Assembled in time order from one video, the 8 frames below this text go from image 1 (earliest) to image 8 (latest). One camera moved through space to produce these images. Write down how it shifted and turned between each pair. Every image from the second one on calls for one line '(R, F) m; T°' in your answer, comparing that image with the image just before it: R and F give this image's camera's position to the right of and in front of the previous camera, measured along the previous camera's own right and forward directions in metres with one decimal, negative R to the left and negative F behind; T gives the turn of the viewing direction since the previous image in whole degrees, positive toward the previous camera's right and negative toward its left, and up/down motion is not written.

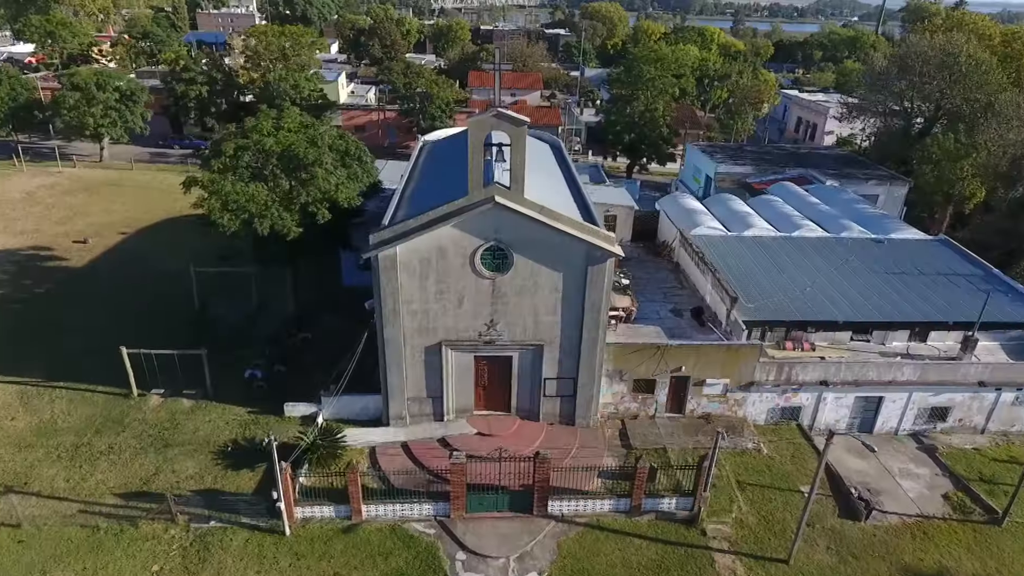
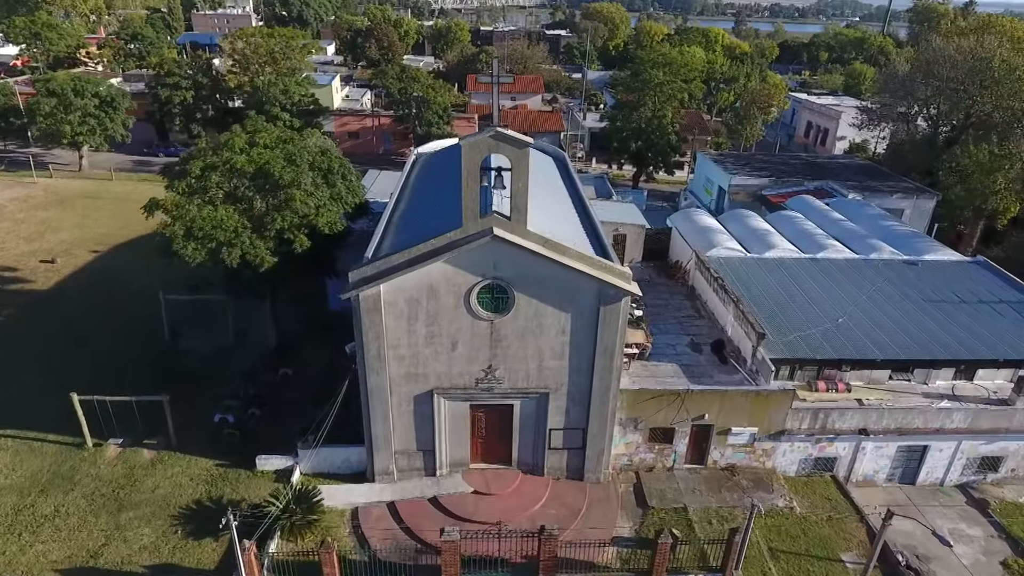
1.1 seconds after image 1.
(0.0, +1.9) m; 0°
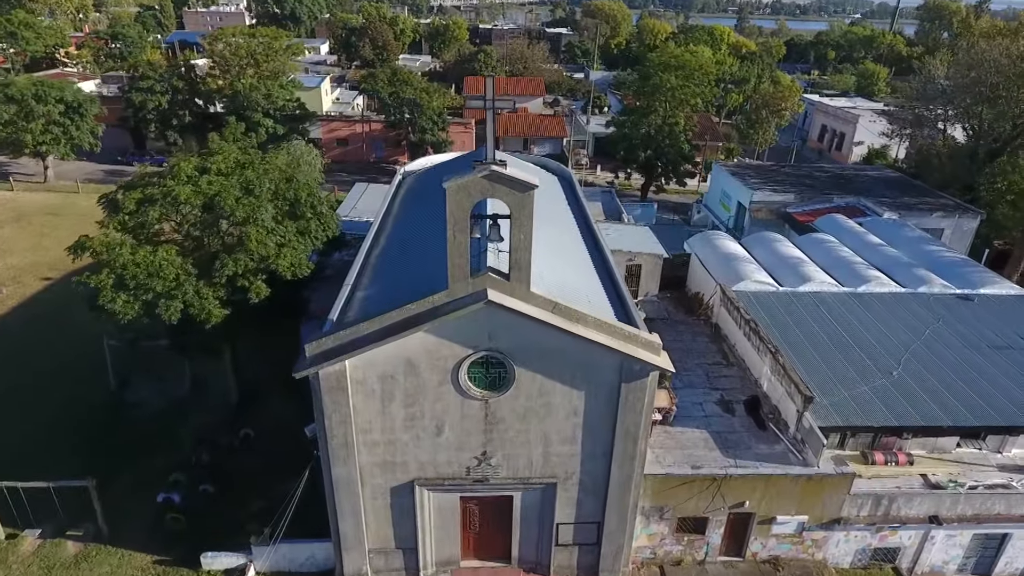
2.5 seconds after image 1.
(0.0, +2.6) m; 0°
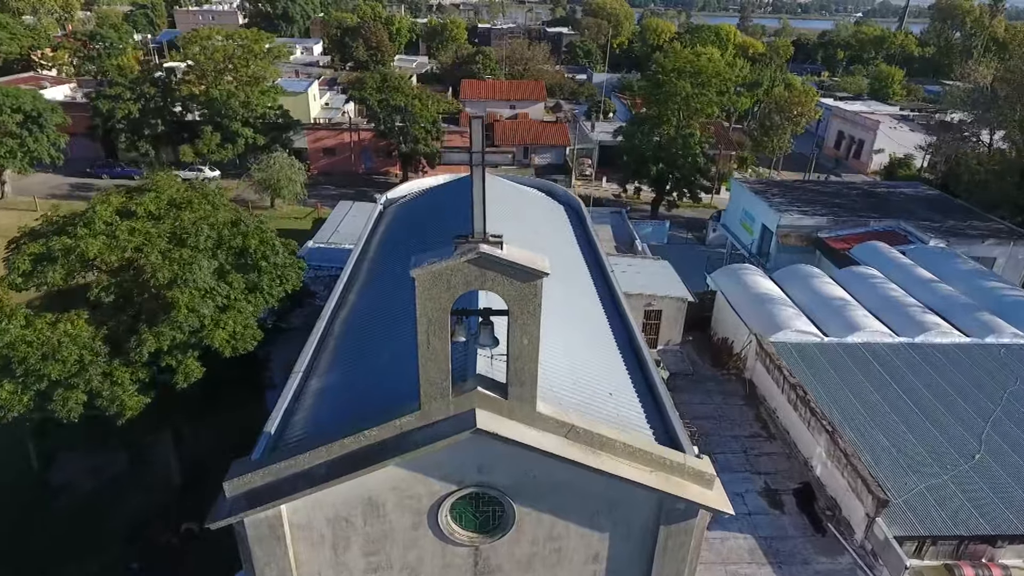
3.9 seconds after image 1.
(0.0, +2.8) m; 0°
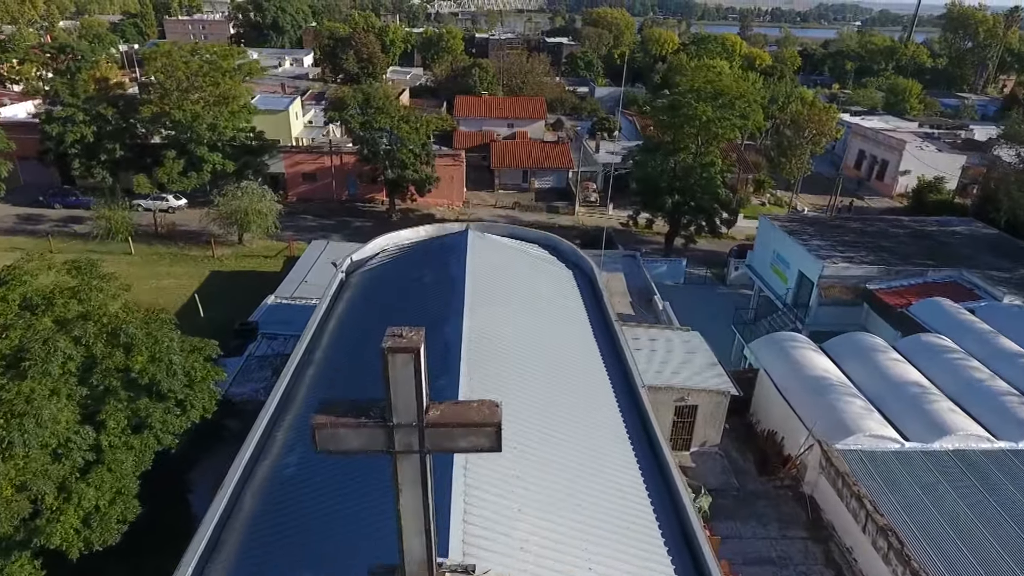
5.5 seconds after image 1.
(+0.1, +3.5) m; 0°
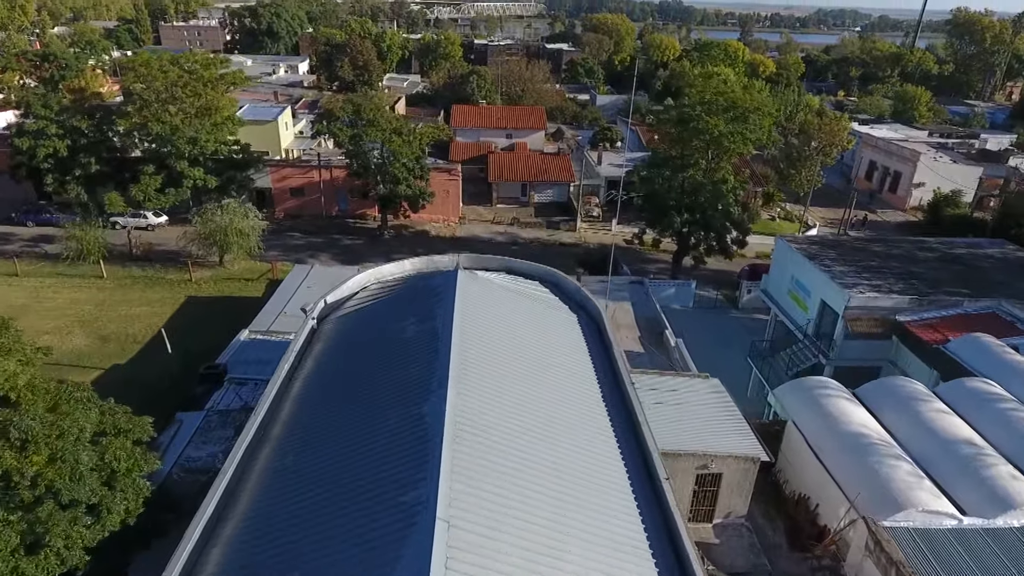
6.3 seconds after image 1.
(+0.1, +1.7) m; 0°
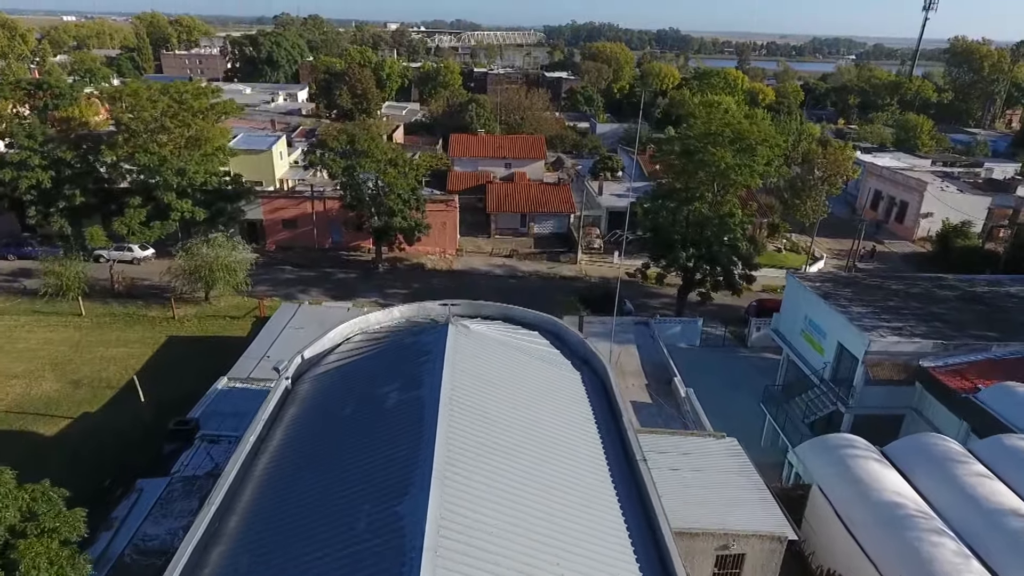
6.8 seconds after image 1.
(+0.1, +1.1) m; 0°
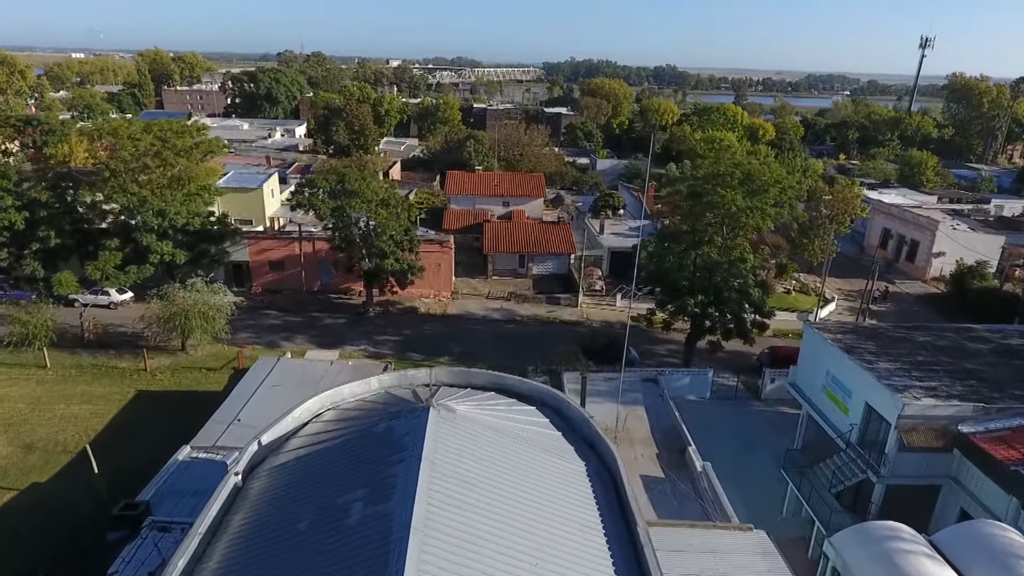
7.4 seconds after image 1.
(+0.1, +1.5) m; 0°
